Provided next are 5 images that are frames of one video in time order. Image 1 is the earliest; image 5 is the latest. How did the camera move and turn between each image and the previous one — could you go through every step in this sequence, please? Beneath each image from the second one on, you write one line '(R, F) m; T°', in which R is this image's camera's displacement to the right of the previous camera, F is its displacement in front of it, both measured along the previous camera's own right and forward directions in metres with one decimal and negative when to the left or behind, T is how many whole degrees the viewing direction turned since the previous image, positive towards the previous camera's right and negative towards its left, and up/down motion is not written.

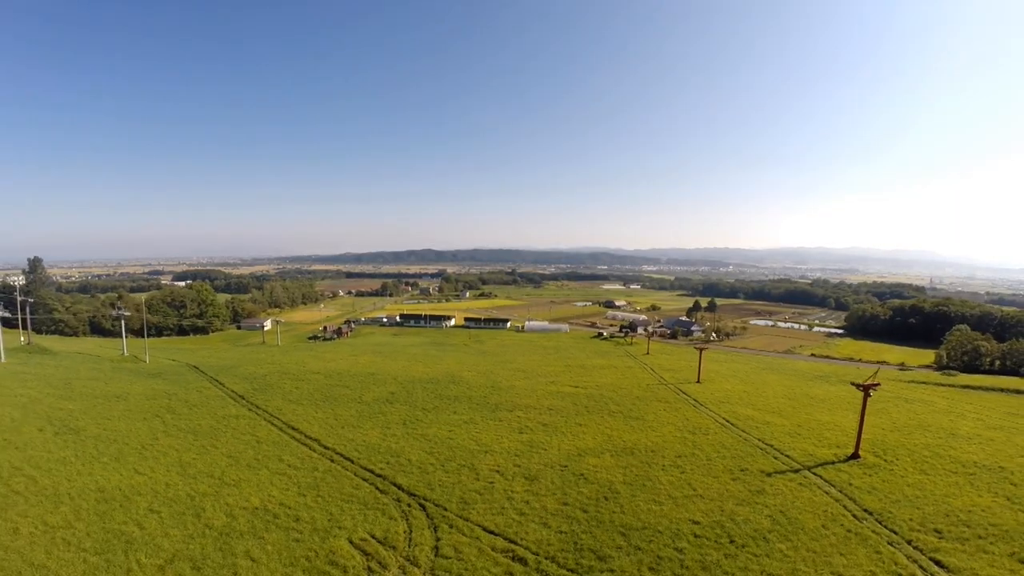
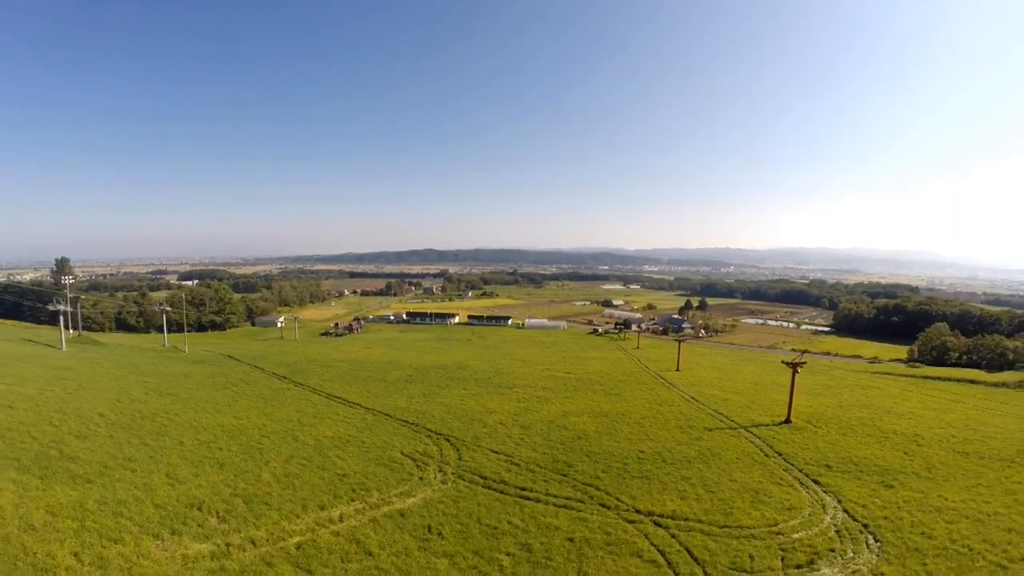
(+0.1, -5.8) m; 0°
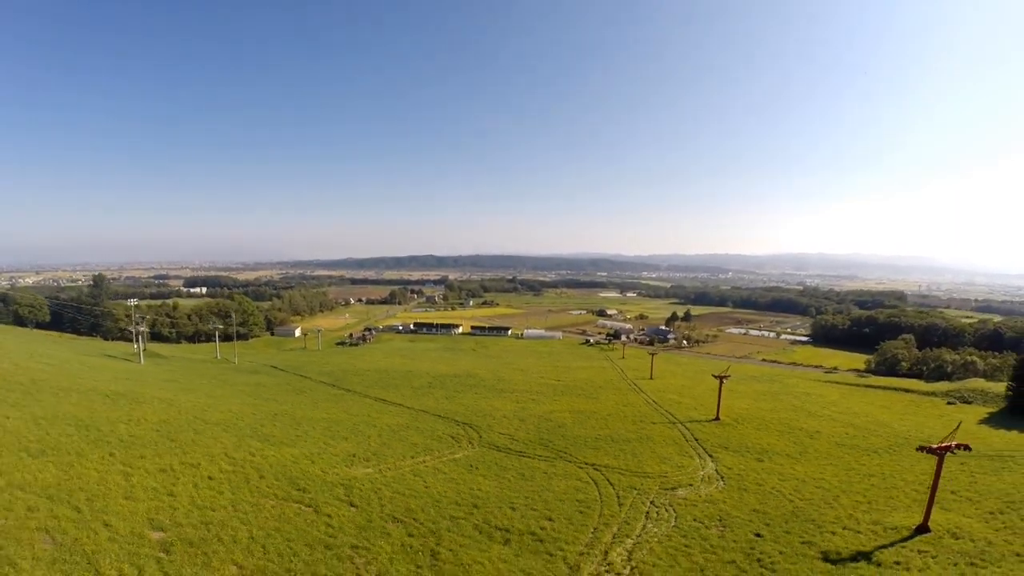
(-0.1, -10.4) m; 0°
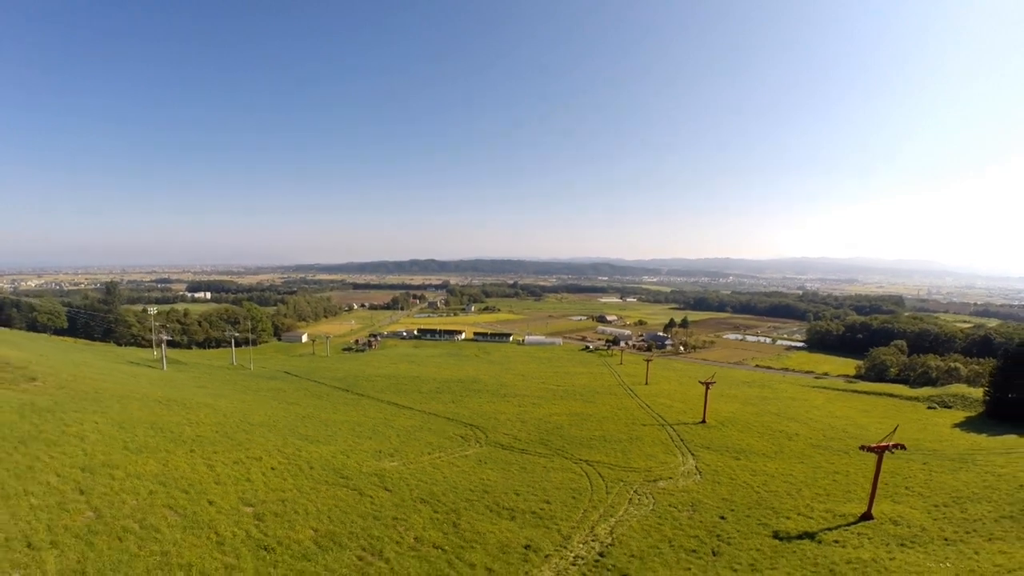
(-0.1, -3.5) m; 0°
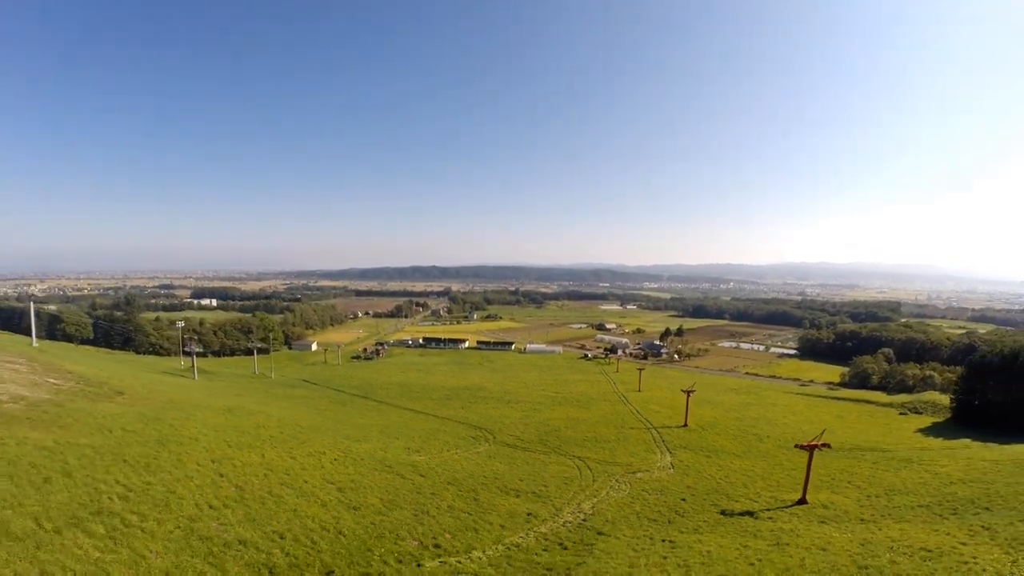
(-0.2, -5.6) m; 0°
